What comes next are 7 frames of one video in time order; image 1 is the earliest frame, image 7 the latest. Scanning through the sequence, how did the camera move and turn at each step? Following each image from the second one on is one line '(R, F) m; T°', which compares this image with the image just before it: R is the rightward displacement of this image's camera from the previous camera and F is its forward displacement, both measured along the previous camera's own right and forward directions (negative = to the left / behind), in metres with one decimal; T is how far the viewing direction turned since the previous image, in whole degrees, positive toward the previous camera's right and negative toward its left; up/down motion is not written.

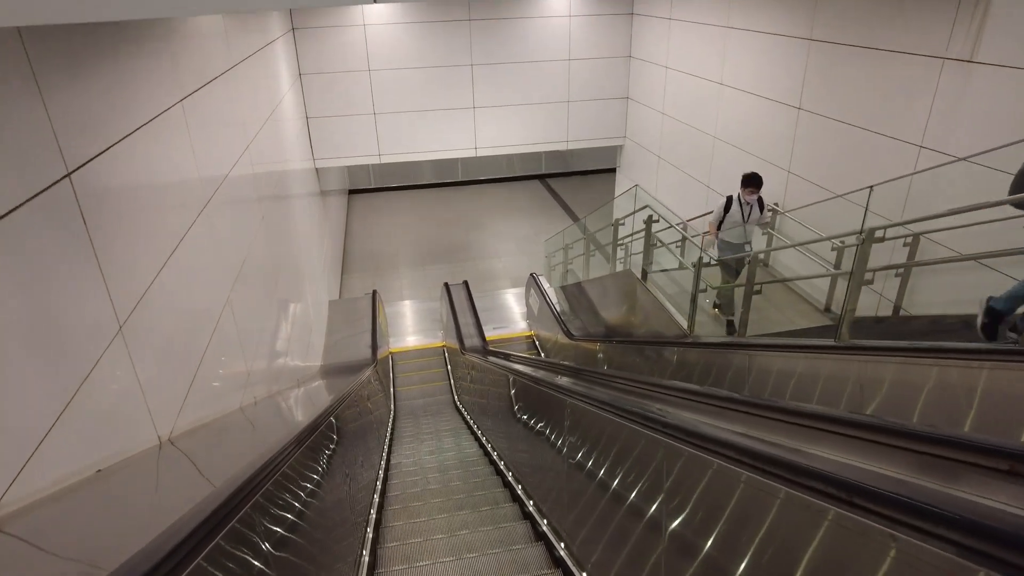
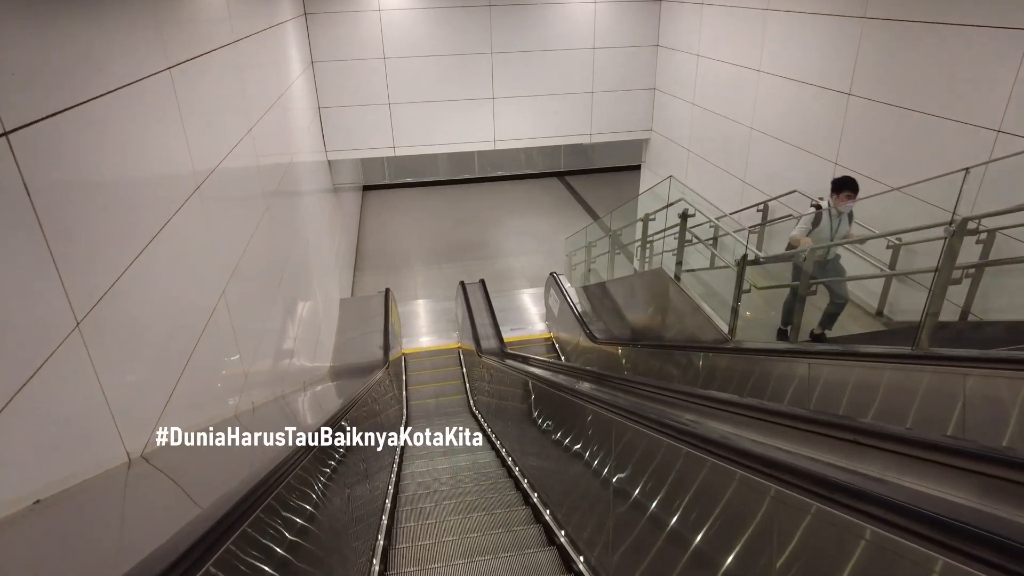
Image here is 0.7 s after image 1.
(0.0, +0.3) m; -1°
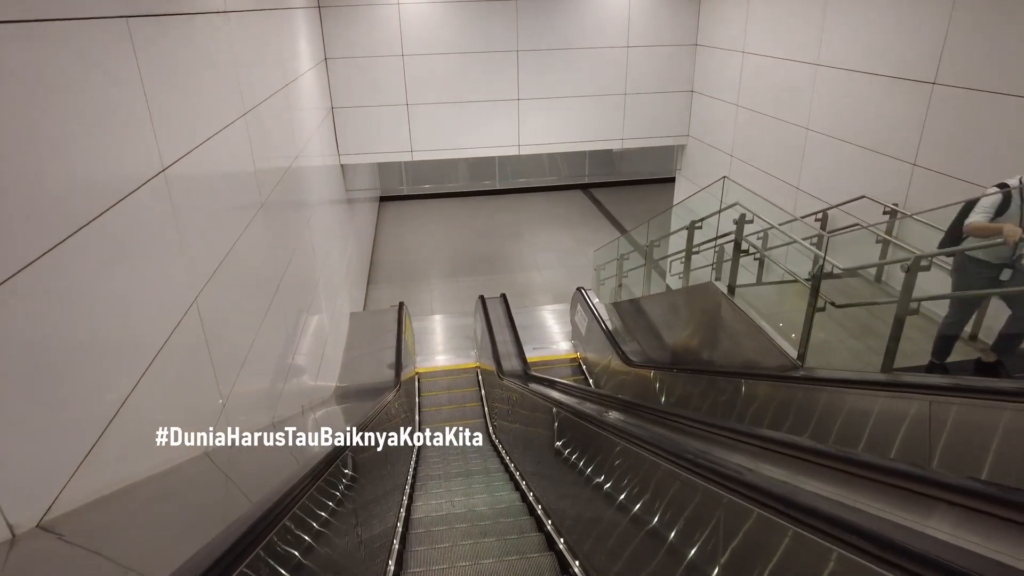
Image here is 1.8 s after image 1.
(-0.1, +0.4) m; -1°
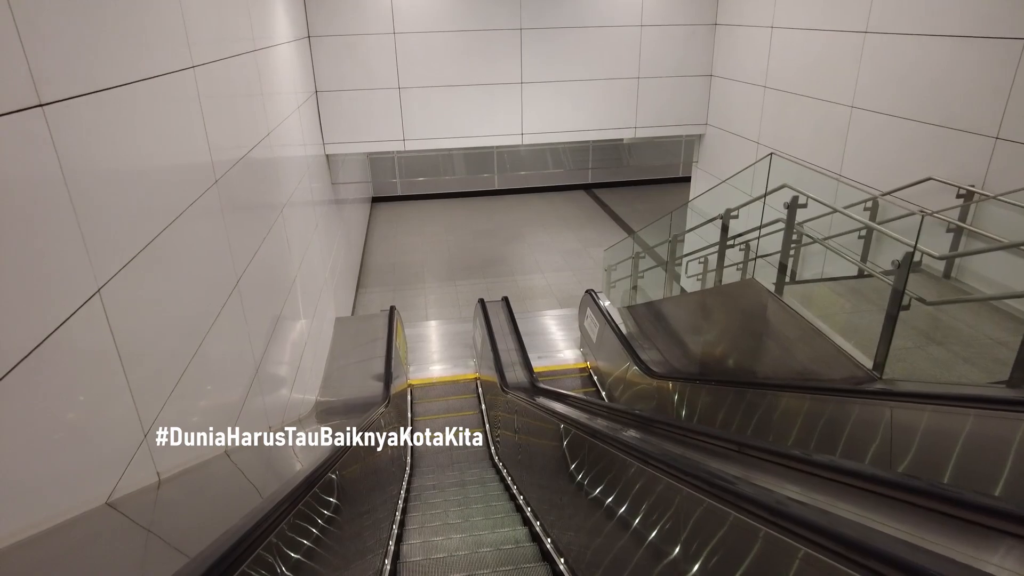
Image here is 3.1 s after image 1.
(-0.1, +0.5) m; 0°
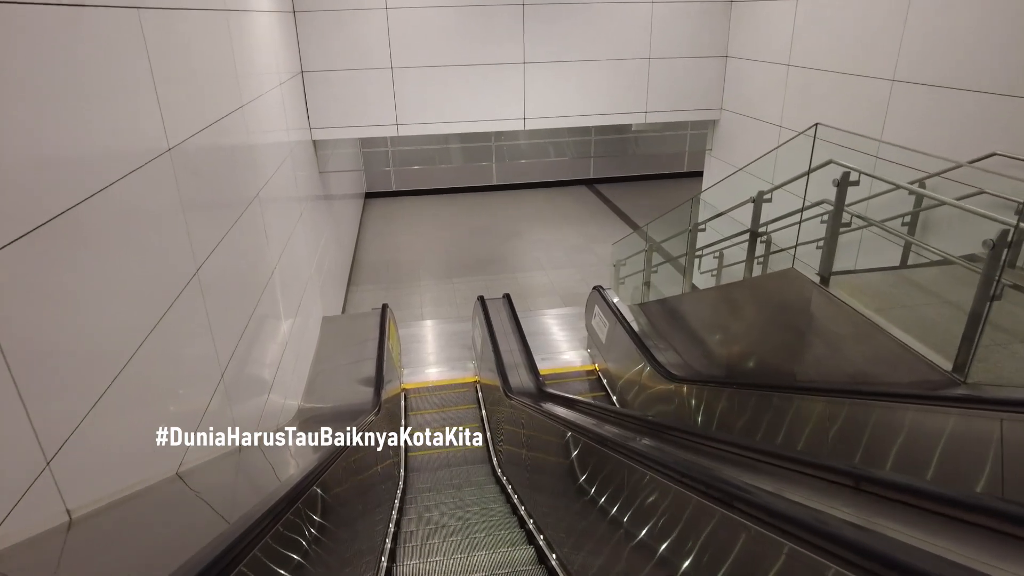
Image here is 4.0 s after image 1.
(0.0, +0.4) m; 0°
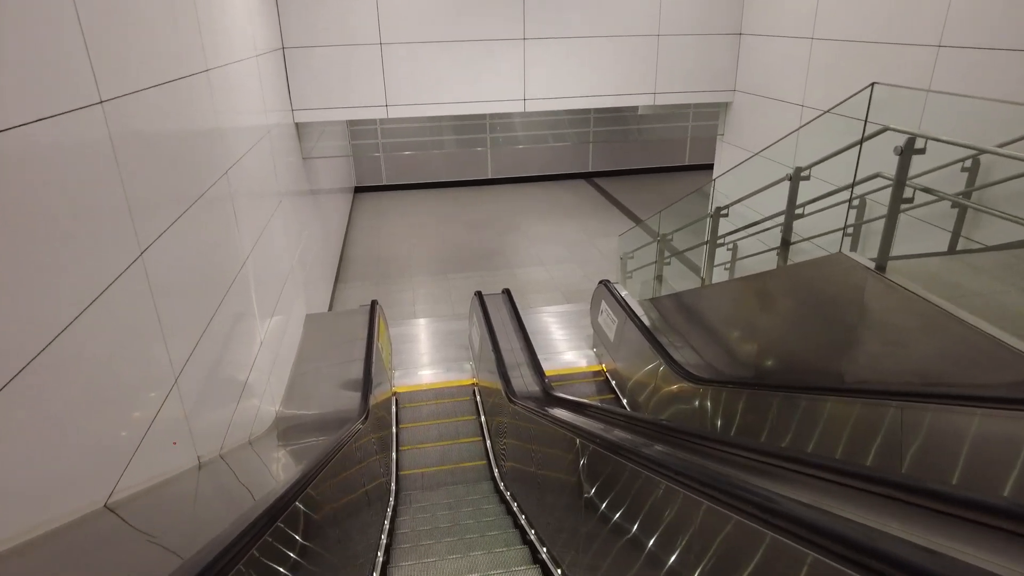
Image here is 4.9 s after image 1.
(0.0, +0.3) m; +1°
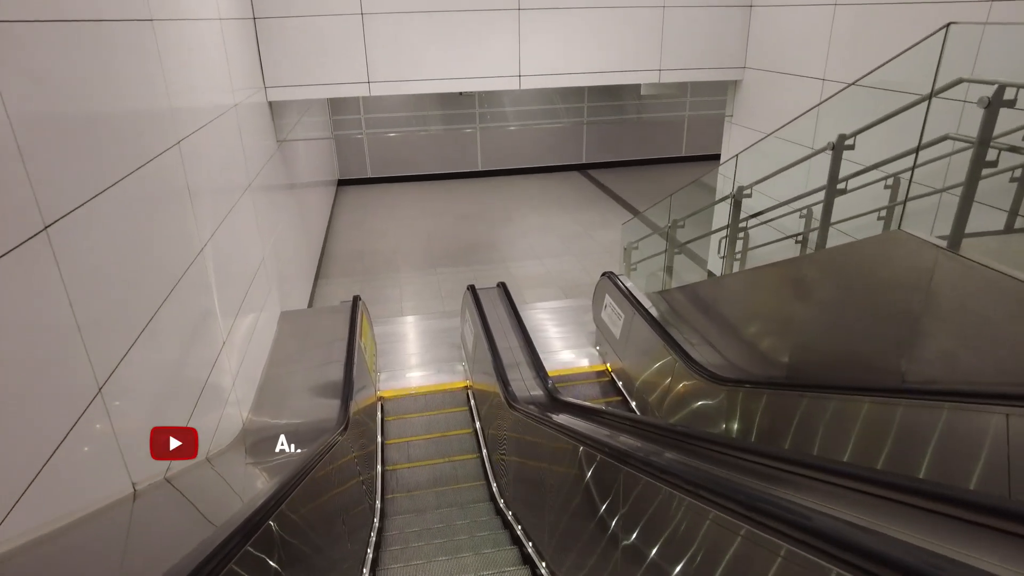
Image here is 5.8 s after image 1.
(0.0, +0.4) m; +1°
